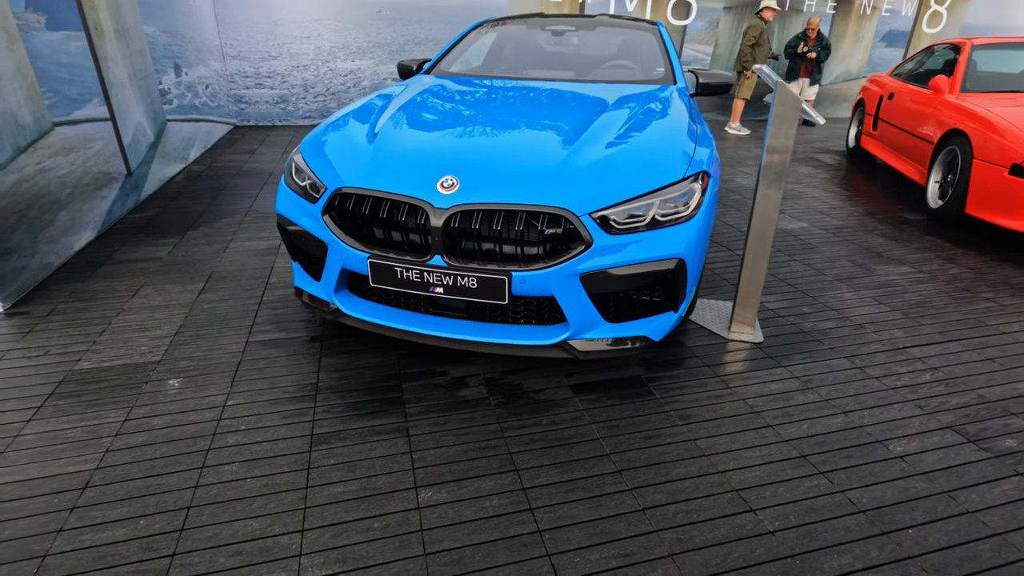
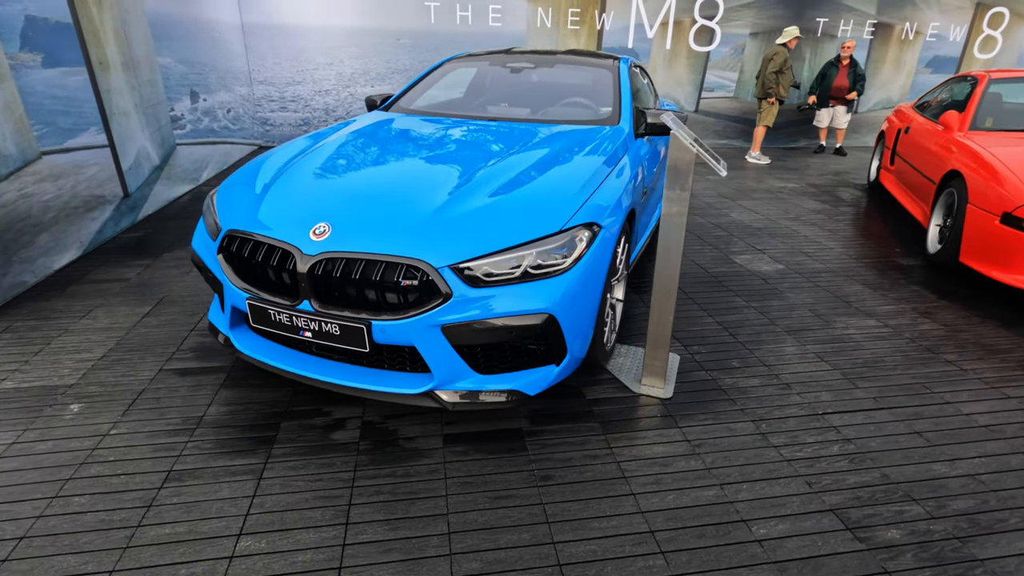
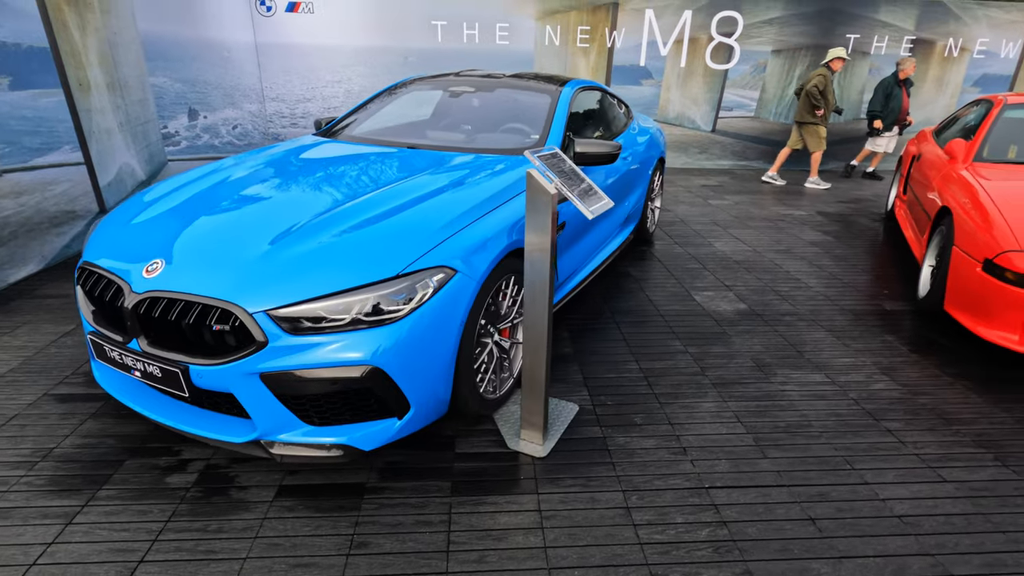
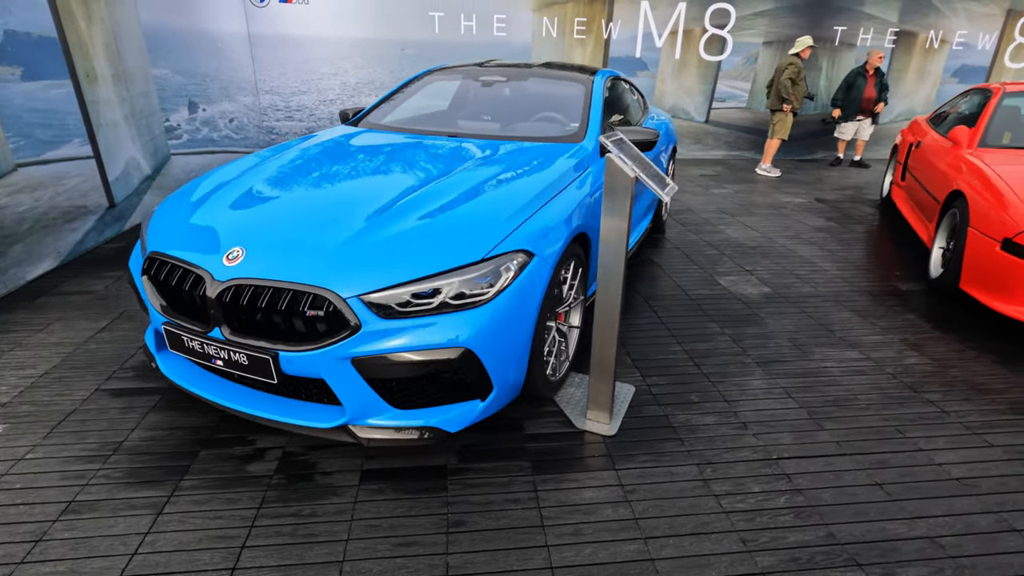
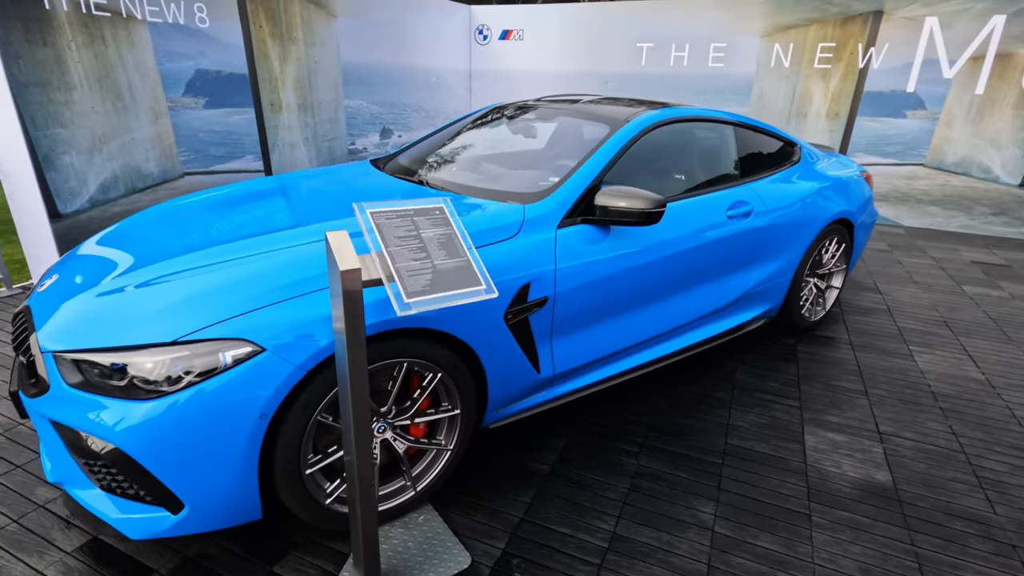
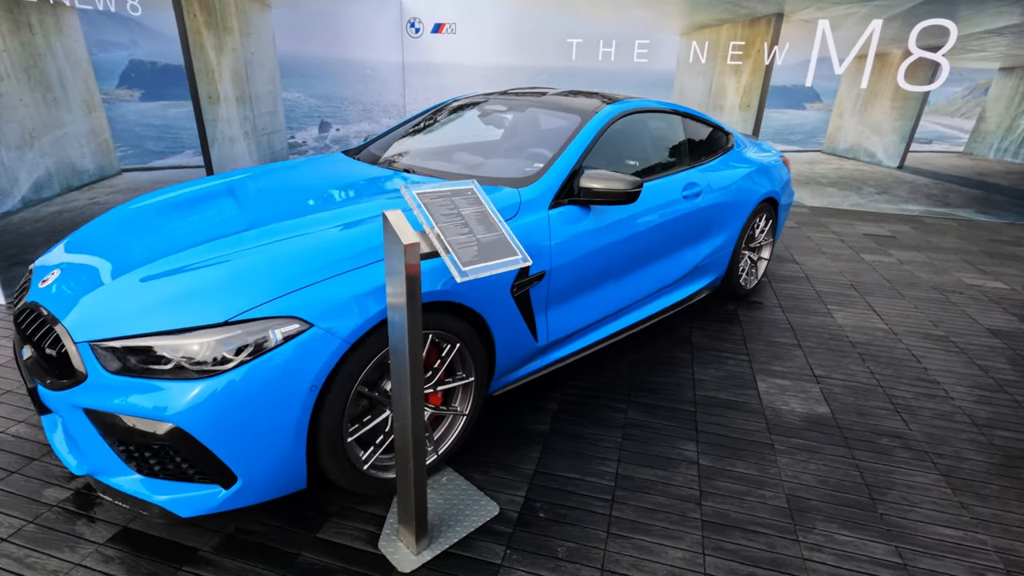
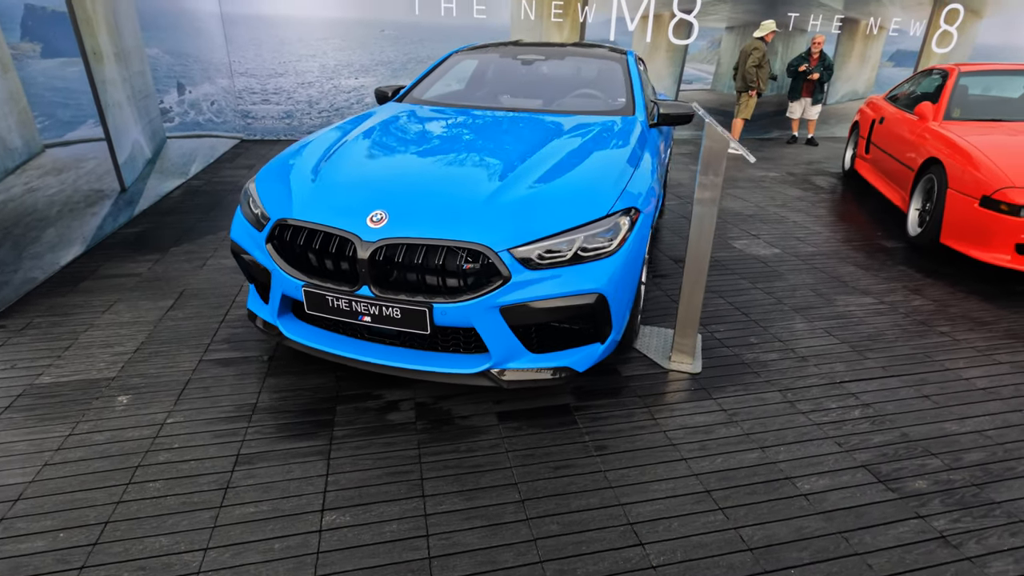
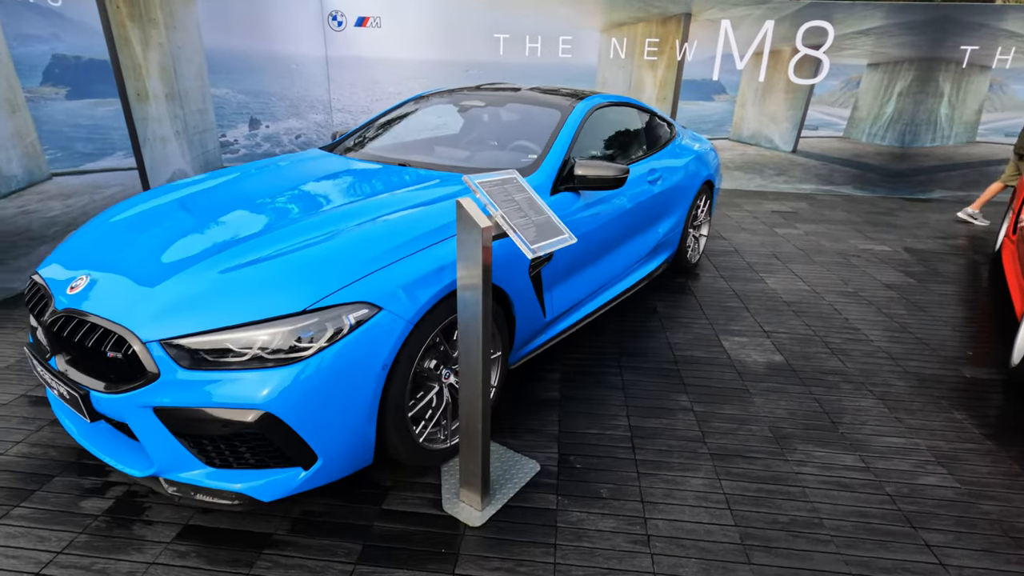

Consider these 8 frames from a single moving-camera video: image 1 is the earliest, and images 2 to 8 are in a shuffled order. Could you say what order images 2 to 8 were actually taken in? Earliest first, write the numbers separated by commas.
7, 2, 4, 3, 8, 6, 5
